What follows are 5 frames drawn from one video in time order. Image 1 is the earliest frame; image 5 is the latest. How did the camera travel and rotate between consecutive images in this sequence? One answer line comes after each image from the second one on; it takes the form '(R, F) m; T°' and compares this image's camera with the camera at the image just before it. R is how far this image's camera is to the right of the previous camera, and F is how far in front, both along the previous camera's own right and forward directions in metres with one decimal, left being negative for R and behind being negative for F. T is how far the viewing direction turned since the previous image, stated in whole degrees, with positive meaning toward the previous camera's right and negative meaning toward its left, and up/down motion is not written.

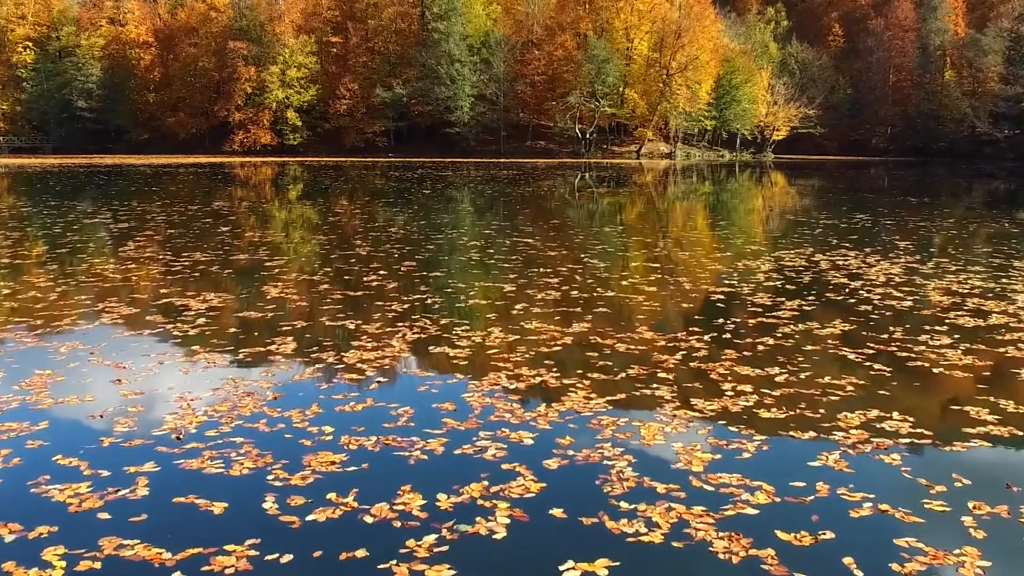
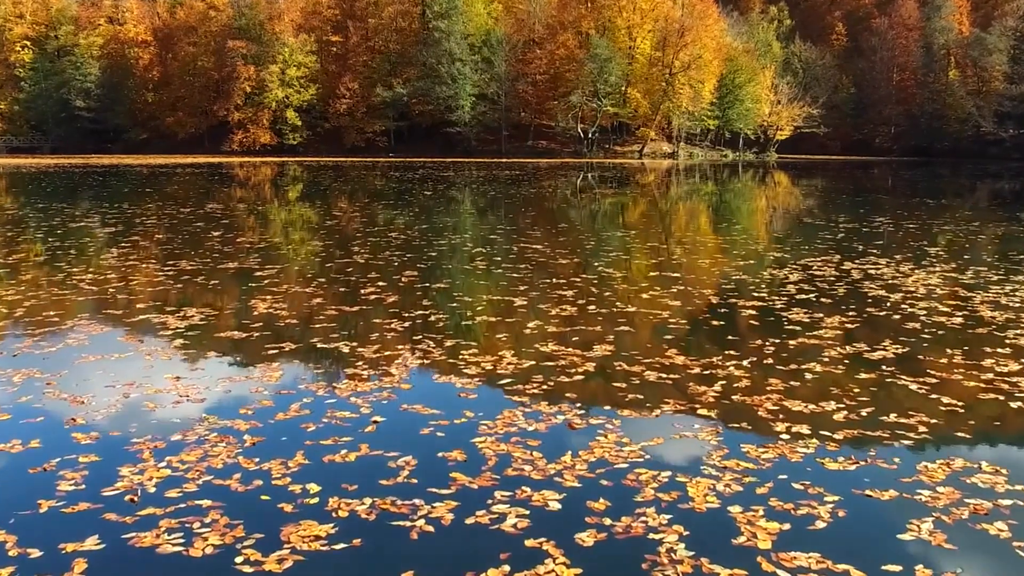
(-0.1, +0.7) m; 0°
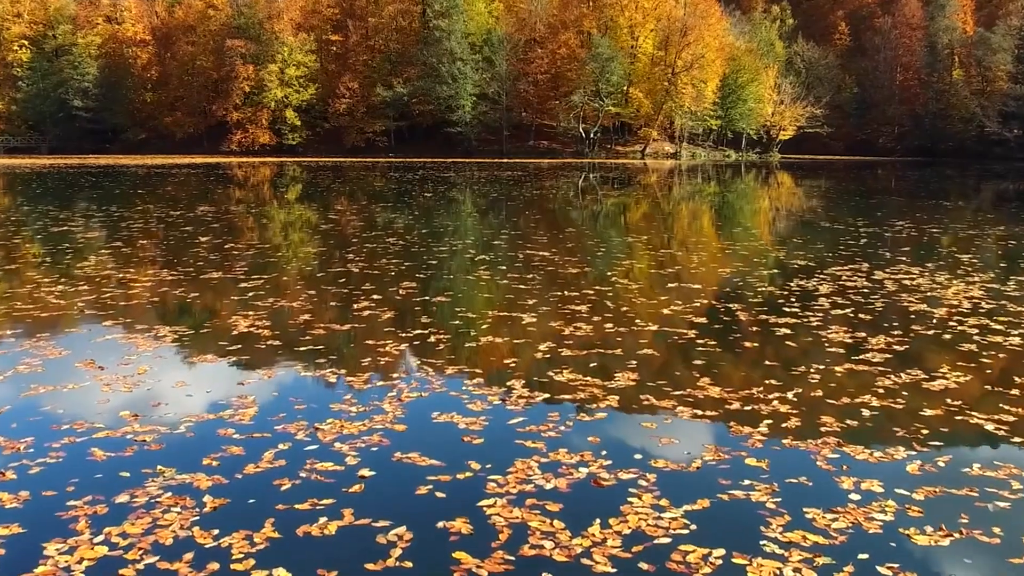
(-0.1, +0.7) m; 0°
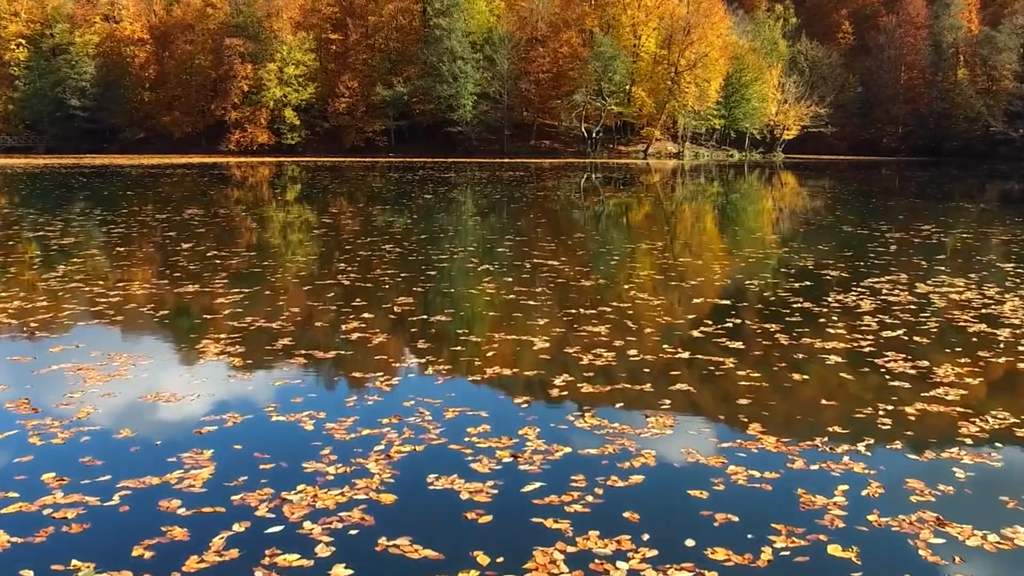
(-0.1, +0.8) m; 0°
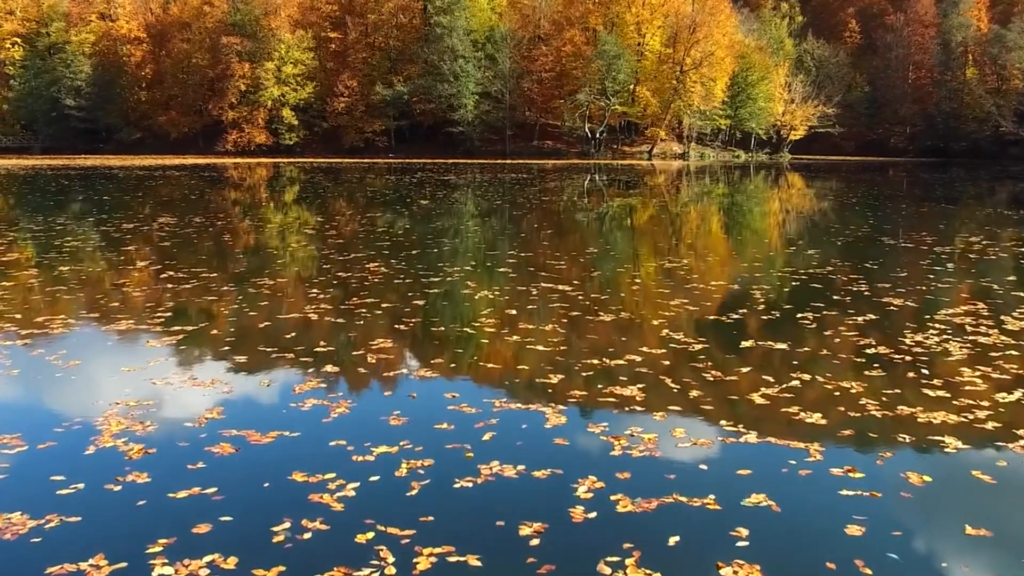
(0.0, +1.5) m; 0°
